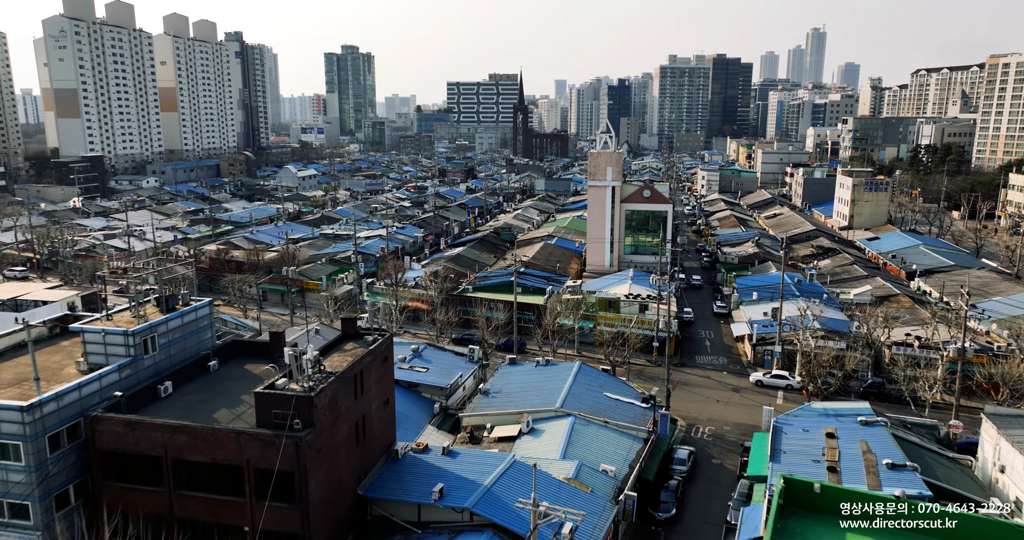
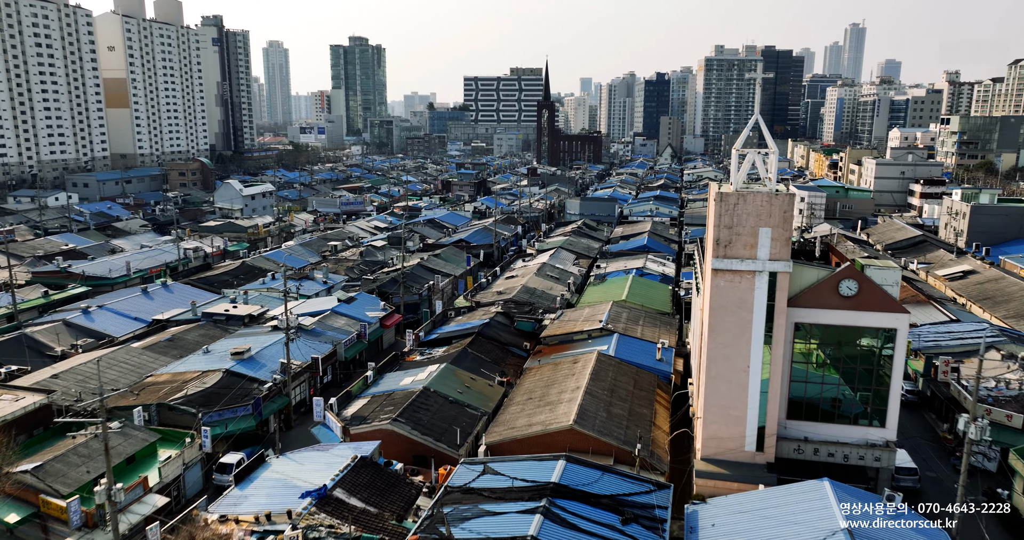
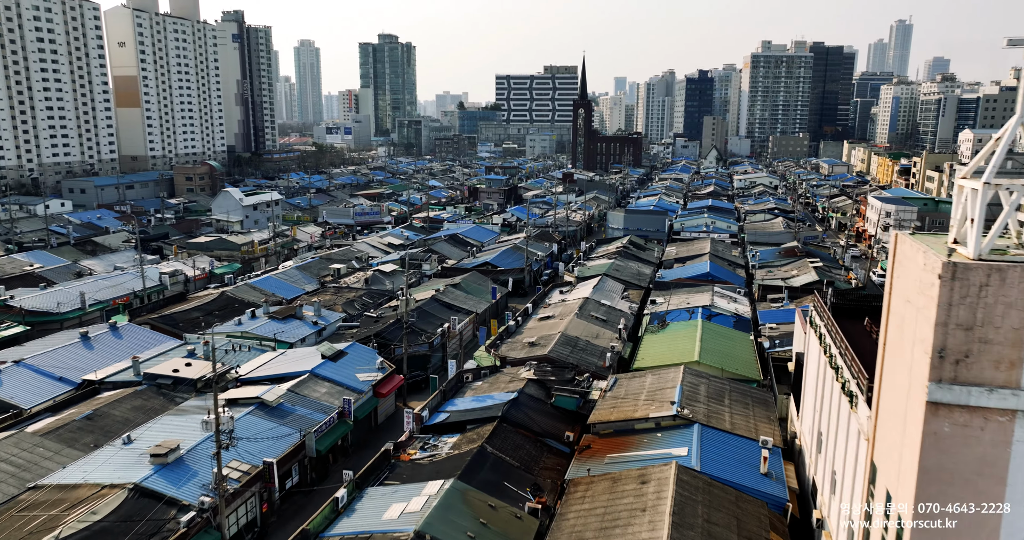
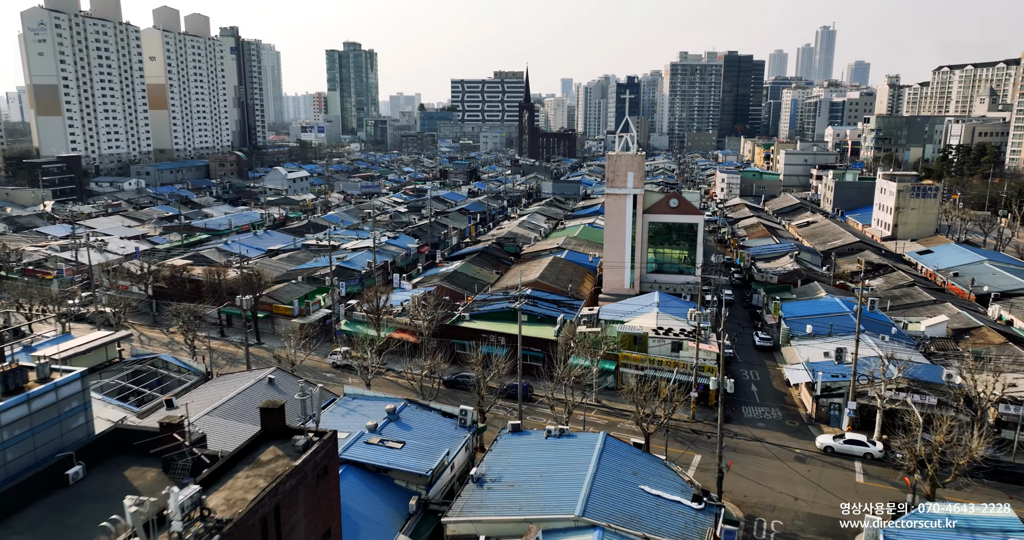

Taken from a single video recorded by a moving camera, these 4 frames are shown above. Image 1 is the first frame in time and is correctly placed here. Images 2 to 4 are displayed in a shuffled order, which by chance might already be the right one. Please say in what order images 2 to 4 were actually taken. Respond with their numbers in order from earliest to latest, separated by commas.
4, 2, 3
